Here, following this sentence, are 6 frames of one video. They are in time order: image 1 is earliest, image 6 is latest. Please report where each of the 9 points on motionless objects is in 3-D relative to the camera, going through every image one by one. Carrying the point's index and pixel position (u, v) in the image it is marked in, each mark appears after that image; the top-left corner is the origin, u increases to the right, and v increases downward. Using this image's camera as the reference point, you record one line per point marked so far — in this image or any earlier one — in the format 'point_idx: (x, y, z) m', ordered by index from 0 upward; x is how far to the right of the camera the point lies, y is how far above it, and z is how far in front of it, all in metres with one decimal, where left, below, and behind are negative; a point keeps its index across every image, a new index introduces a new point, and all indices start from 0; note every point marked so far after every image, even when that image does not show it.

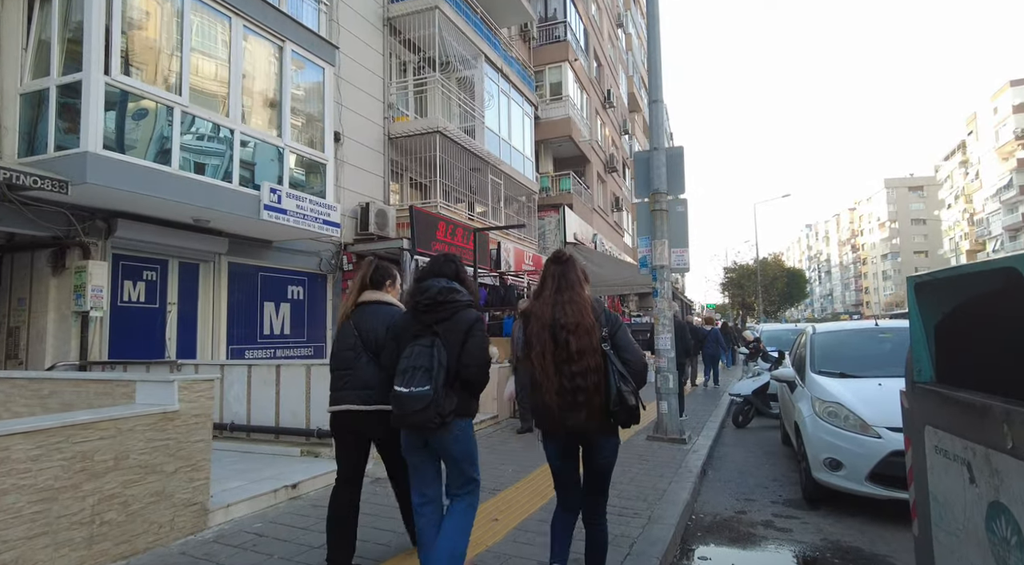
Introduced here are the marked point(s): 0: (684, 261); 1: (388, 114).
0: (+2.2, +0.3, +7.6) m
1: (-2.9, +3.9, +13.7) m
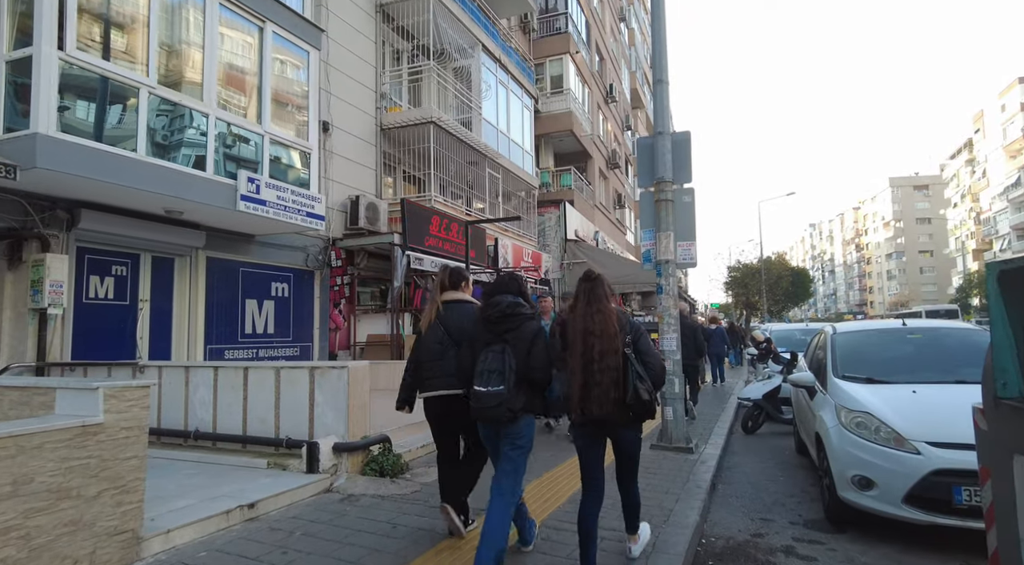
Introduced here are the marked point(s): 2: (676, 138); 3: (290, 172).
0: (+2.2, +0.3, +7.0) m
1: (-2.9, +4.0, +13.2) m
2: (+2.0, +1.8, +7.3) m
3: (-3.4, +1.7, +9.4) m
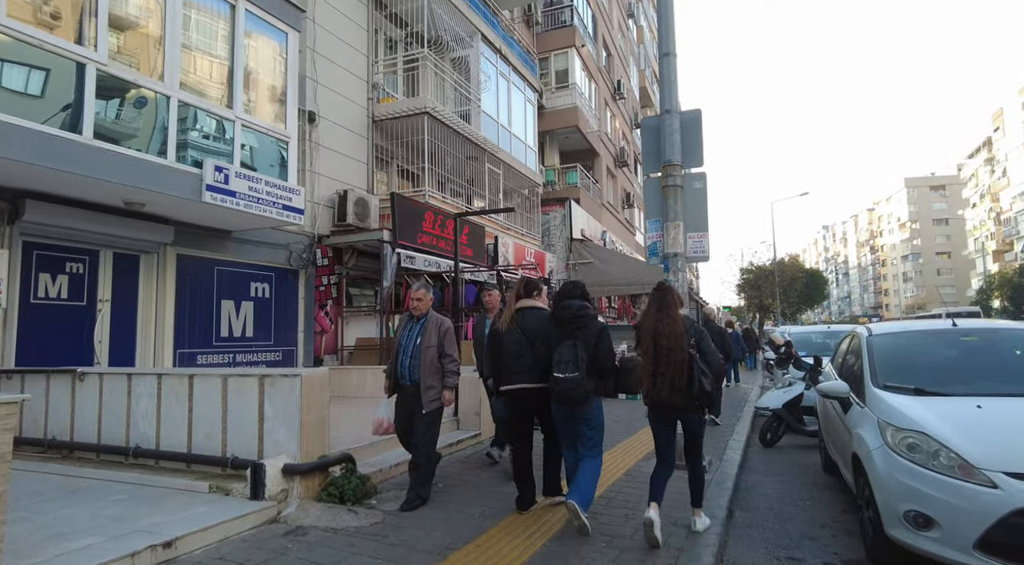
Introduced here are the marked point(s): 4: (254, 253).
0: (+2.0, +0.4, +6.3) m
1: (-3.0, +4.0, +12.5) m
2: (+1.9, +1.8, +6.5) m
3: (-3.5, +1.7, +8.7) m
4: (-4.2, +0.5, +9.6) m
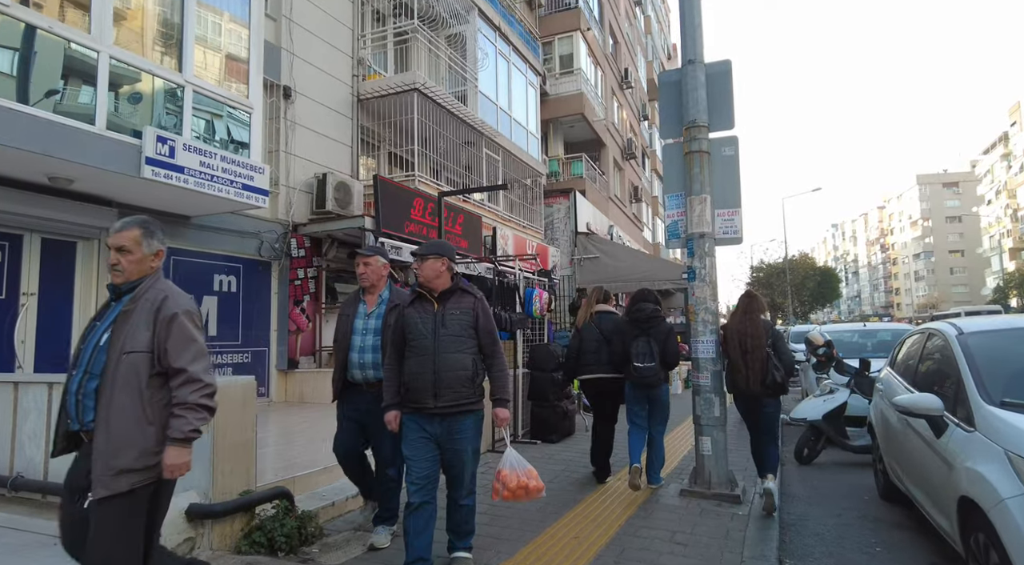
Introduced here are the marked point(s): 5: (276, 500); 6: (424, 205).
0: (+2.0, +0.5, +5.1) m
1: (-3.0, +4.1, +11.4) m
2: (+1.8, +1.9, +5.4) m
3: (-3.6, +1.8, +7.6) m
4: (-4.3, +0.6, +8.5) m
5: (-1.5, -1.4, +3.7) m
6: (-1.6, +1.4, +11.0) m
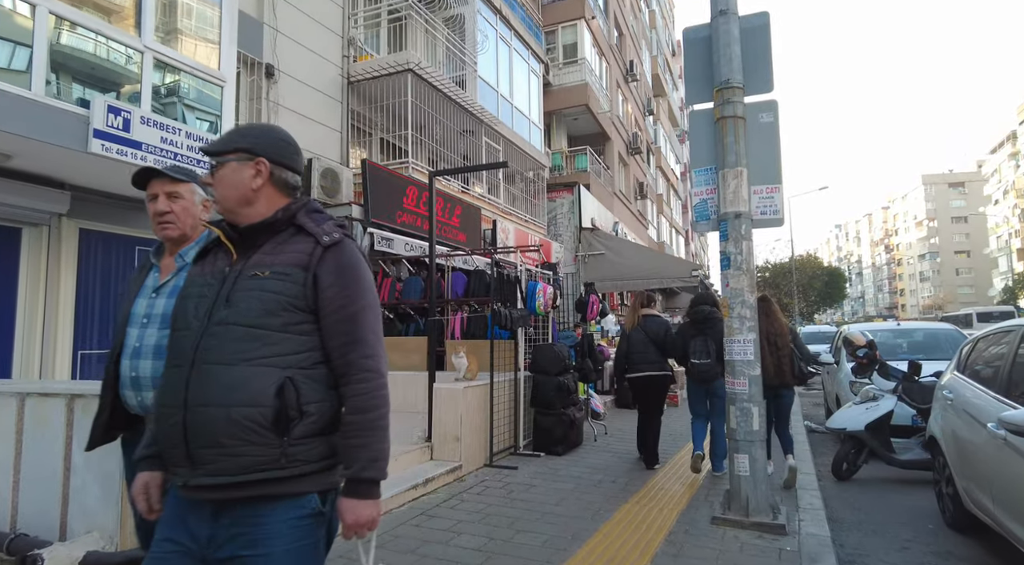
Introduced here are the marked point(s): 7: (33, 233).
0: (+2.0, +0.6, +4.3) m
1: (-3.0, +4.2, +10.7) m
2: (+1.8, +2.0, +4.6) m
3: (-3.6, +1.9, +6.8) m
4: (-4.3, +0.7, +7.7) m
5: (-1.5, -1.3, +2.9) m
6: (-1.6, +1.5, +10.2) m
7: (-5.1, +0.5, +6.2) m
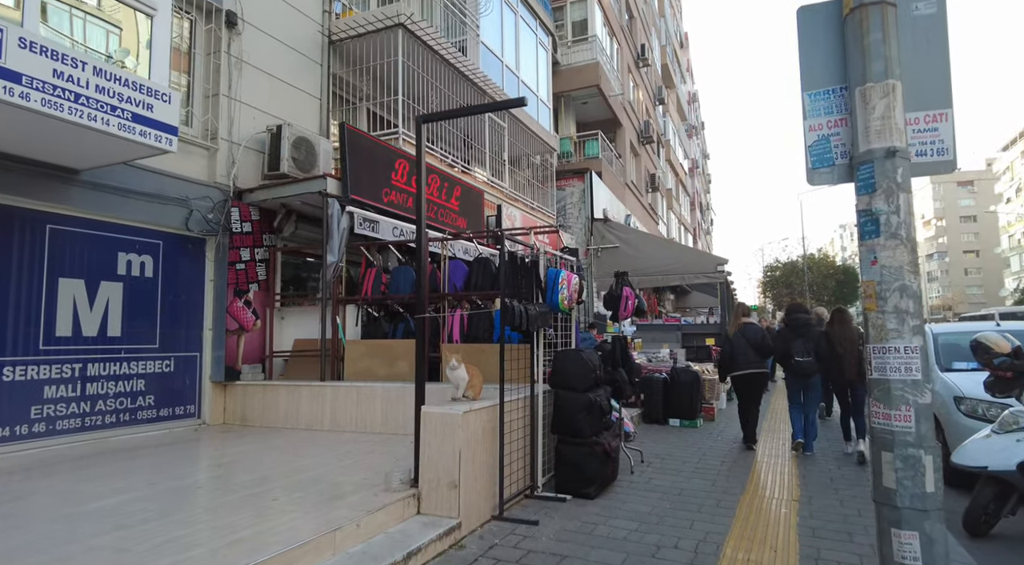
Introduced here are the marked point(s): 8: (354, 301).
0: (+2.1, +0.7, +2.8) m
1: (-2.8, +4.3, +9.1) m
2: (+2.0, +2.1, +3.0) m
3: (-3.4, +2.1, +5.3) m
4: (-4.1, +0.8, +6.2) m
5: (-1.4, -1.2, +1.3) m
6: (-1.5, +1.6, +8.7) m
7: (-5.0, +0.6, +4.7) m
8: (-2.0, -0.3, +7.4) m
